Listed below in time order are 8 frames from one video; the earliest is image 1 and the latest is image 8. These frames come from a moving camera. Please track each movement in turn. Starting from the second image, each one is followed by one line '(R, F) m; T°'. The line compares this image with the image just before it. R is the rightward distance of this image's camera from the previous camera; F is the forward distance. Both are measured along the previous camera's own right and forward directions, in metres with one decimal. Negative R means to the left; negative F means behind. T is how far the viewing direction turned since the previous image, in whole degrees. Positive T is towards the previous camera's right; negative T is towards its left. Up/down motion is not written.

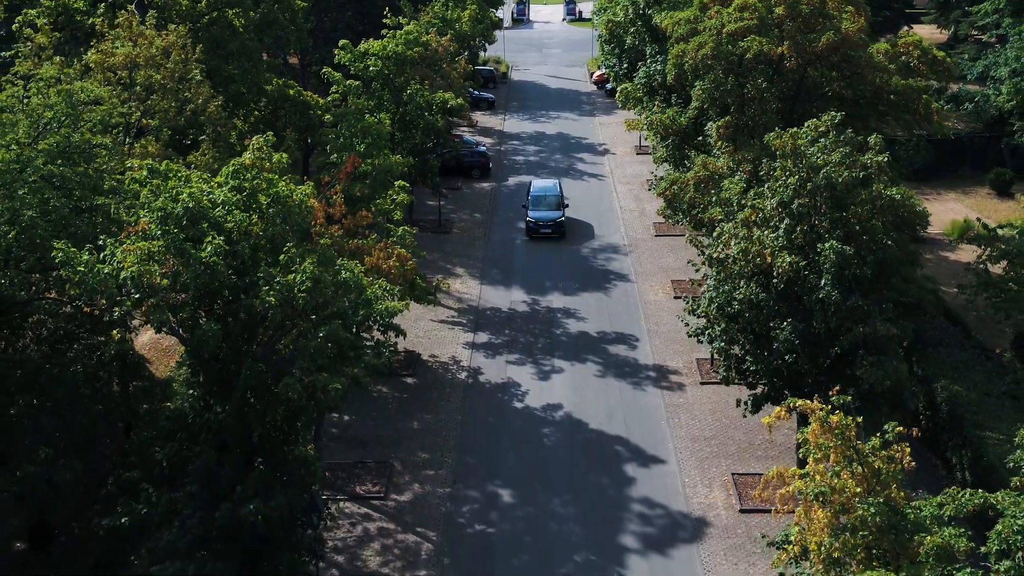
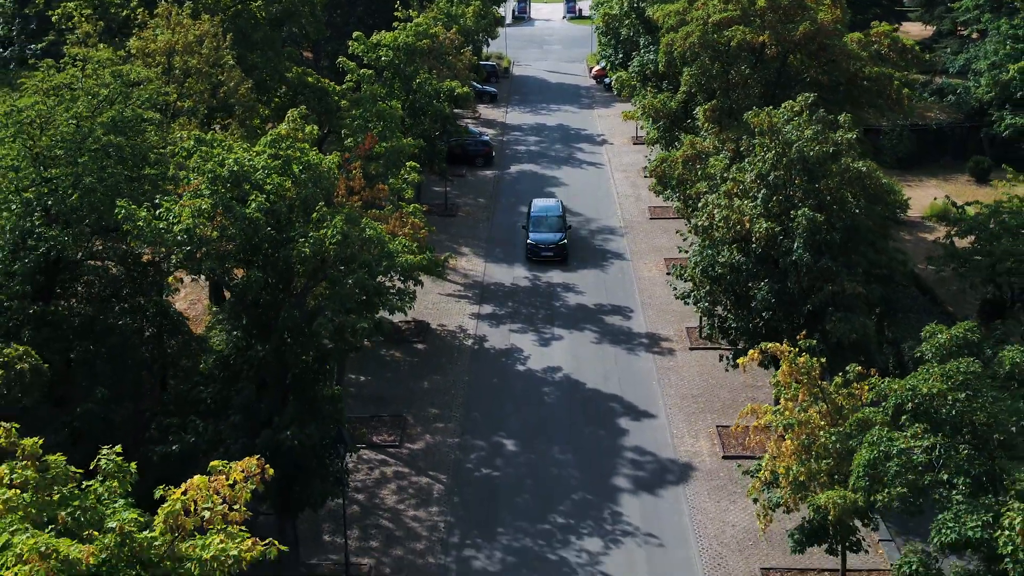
(-0.1, -1.9) m; 0°
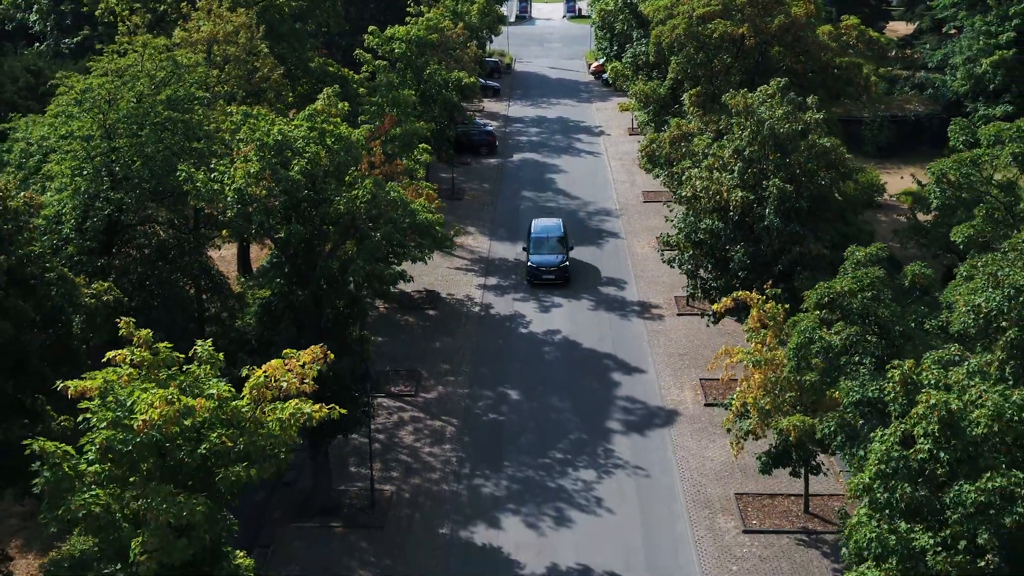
(-0.1, -2.5) m; 0°
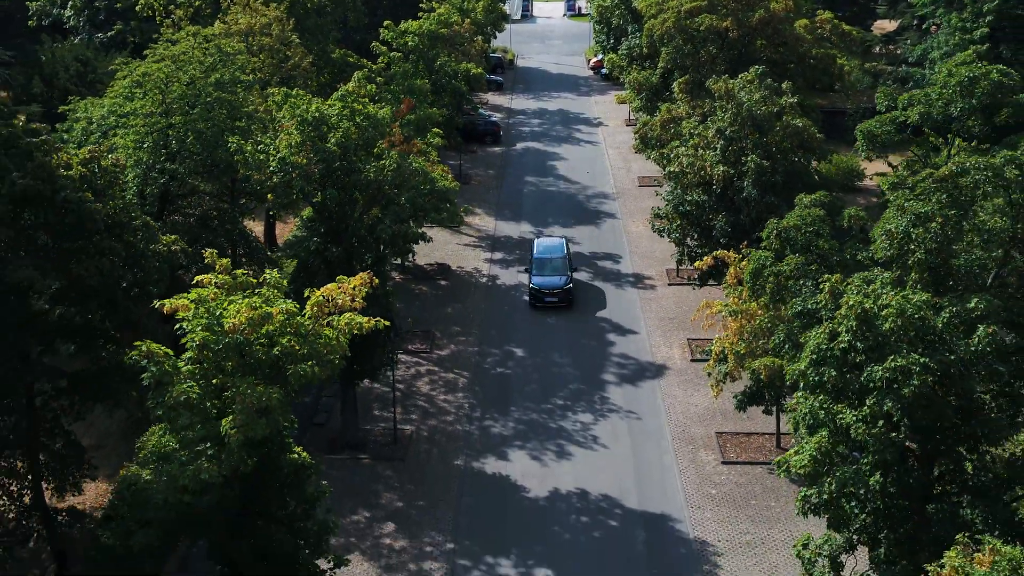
(-0.1, -2.7) m; 0°
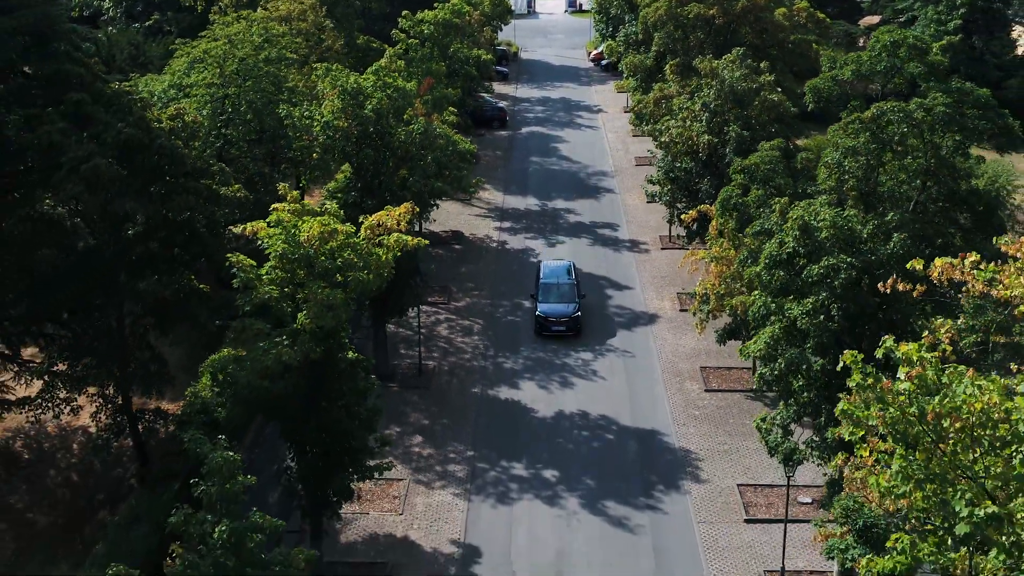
(-0.2, -3.3) m; 0°
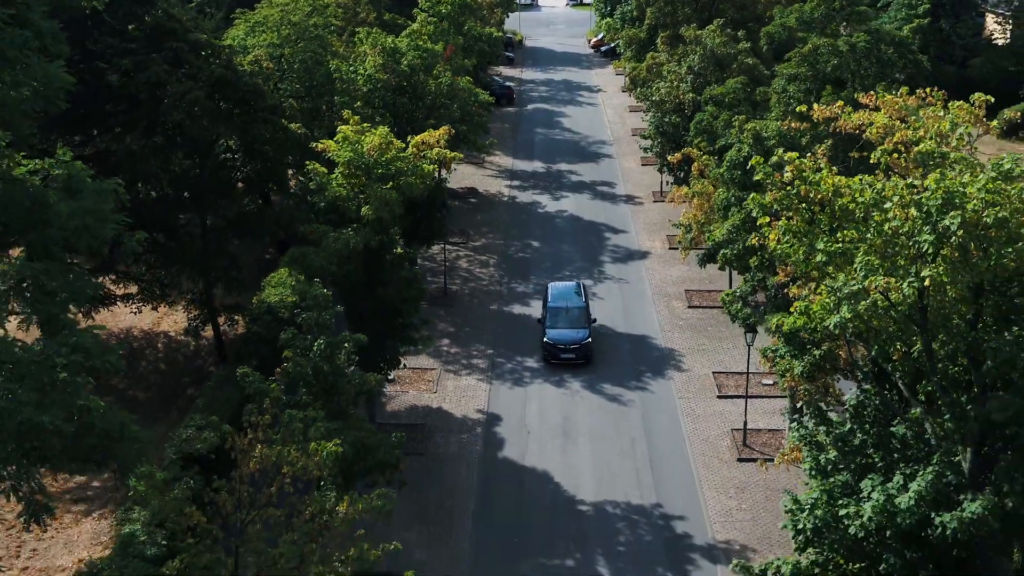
(-0.3, -4.4) m; 0°
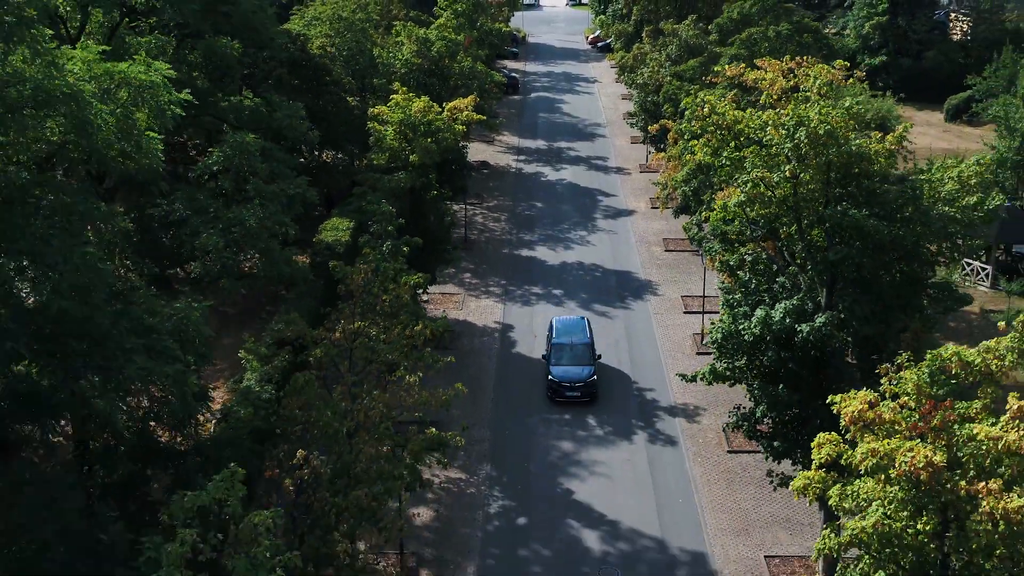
(-0.3, -6.6) m; 0°
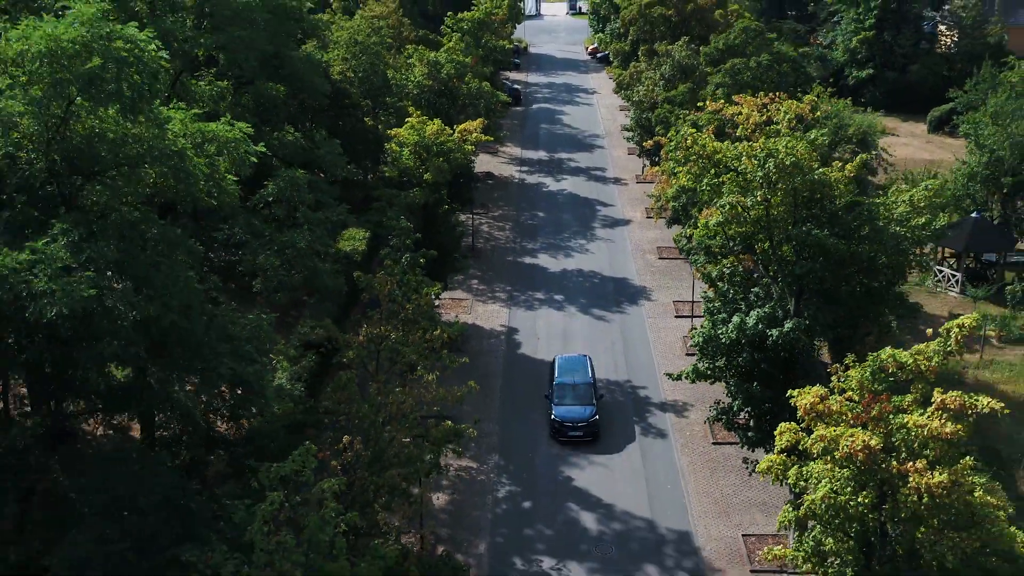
(-0.1, -2.6) m; 0°
